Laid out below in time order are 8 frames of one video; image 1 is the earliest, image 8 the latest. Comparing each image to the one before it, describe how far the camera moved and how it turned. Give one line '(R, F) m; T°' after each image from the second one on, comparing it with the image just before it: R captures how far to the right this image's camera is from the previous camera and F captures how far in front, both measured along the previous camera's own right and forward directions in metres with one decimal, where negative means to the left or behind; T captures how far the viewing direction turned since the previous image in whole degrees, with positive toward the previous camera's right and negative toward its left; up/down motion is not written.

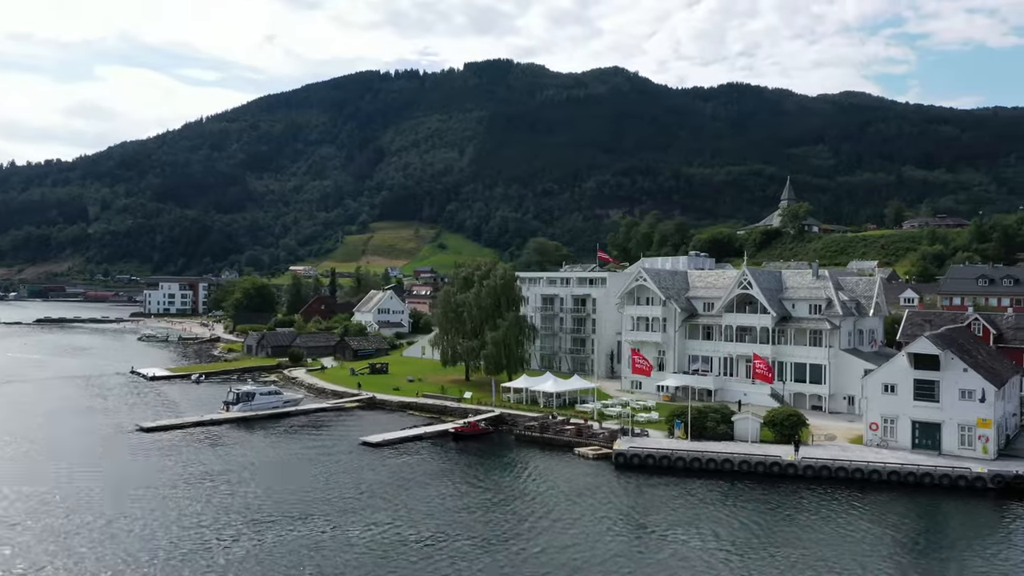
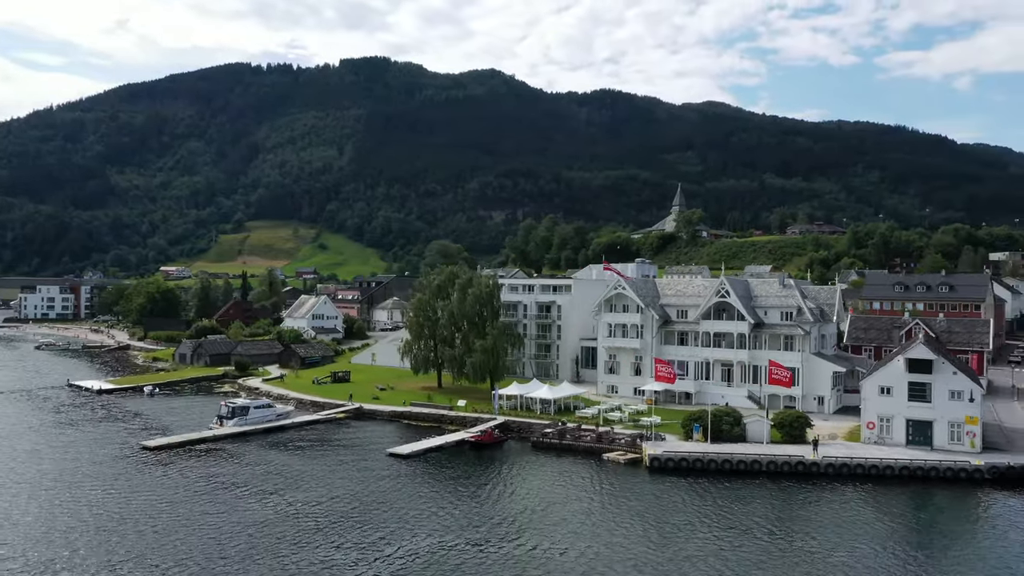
(-8.6, -0.3) m; +9°
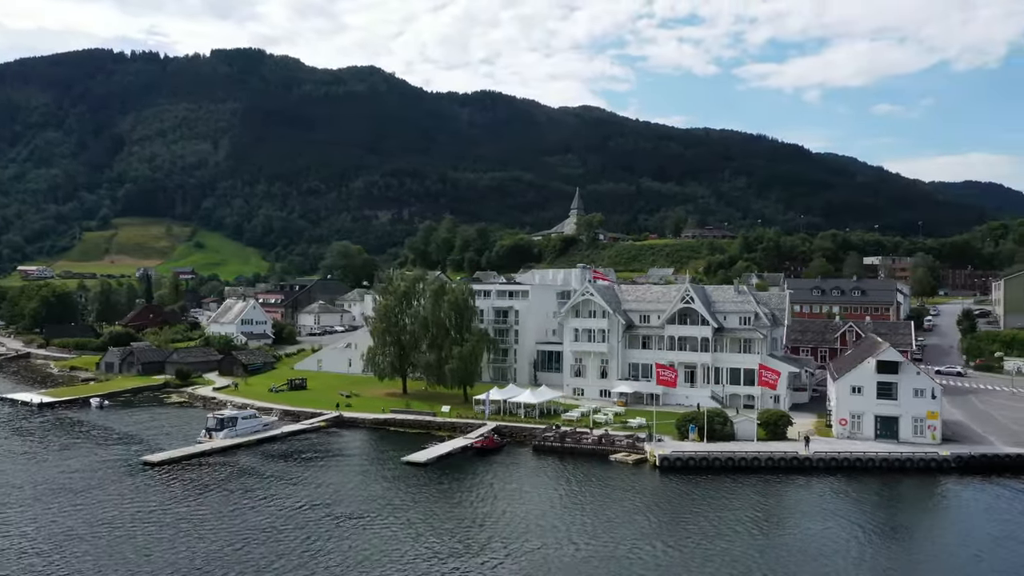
(-7.6, -0.8) m; +9°
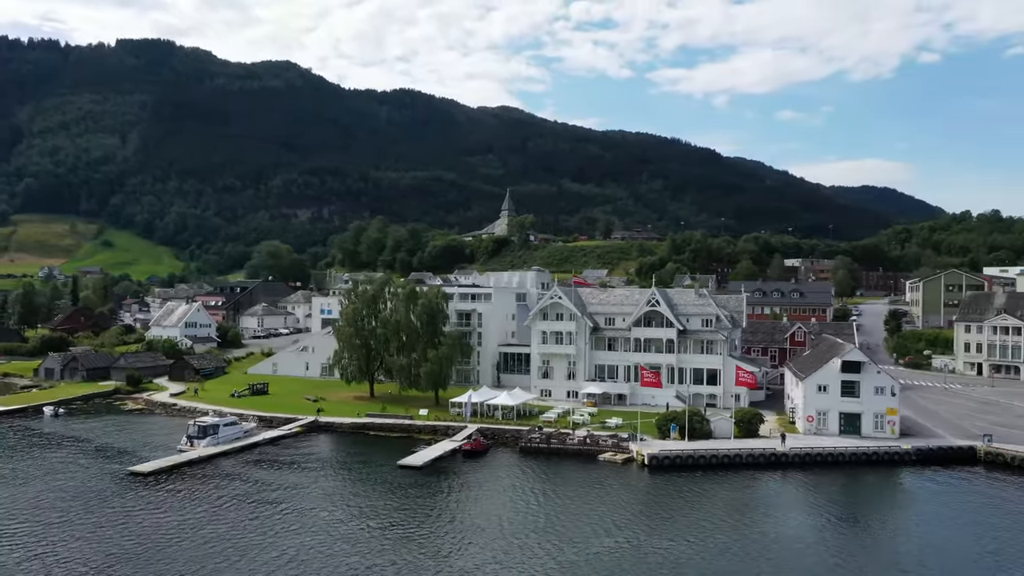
(-4.4, -0.7) m; +6°
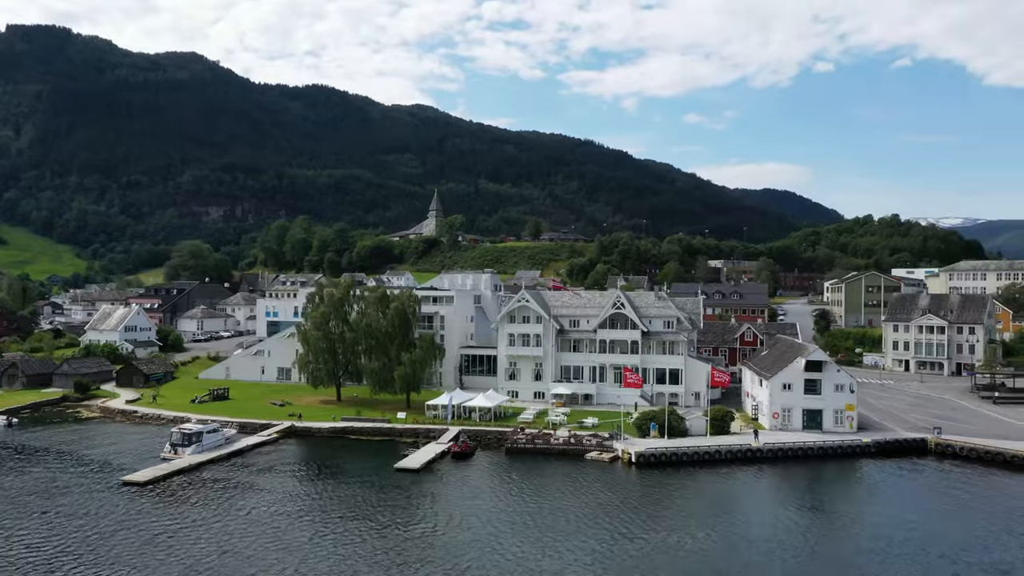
(-4.7, -0.9) m; +6°
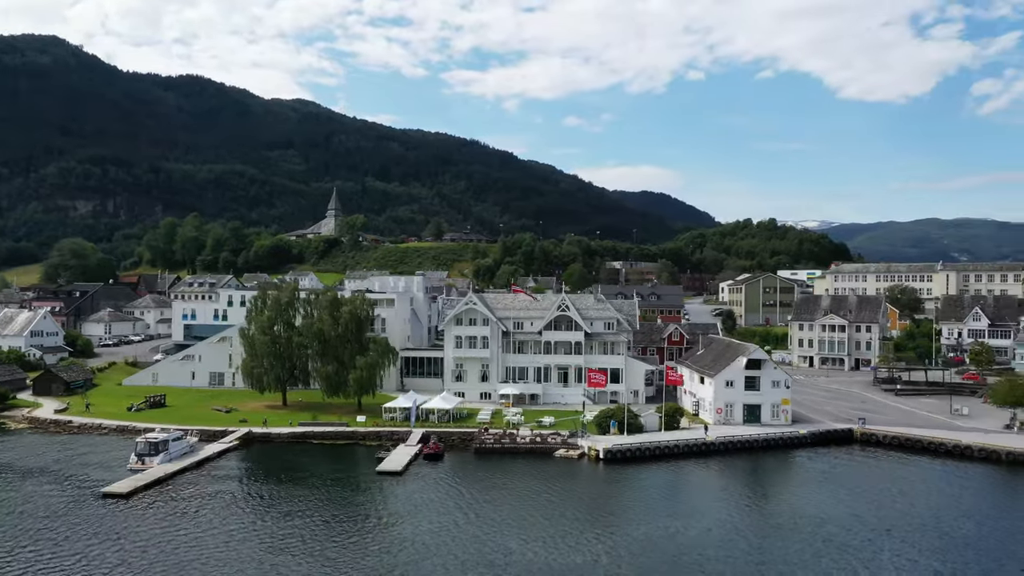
(-5.6, -1.2) m; +8°
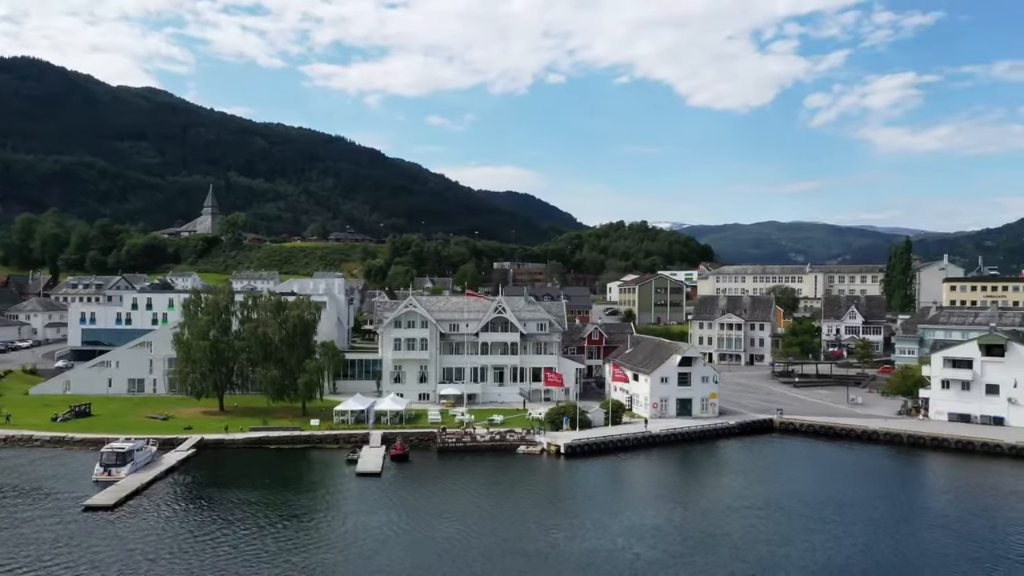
(-6.6, -1.7) m; +9°
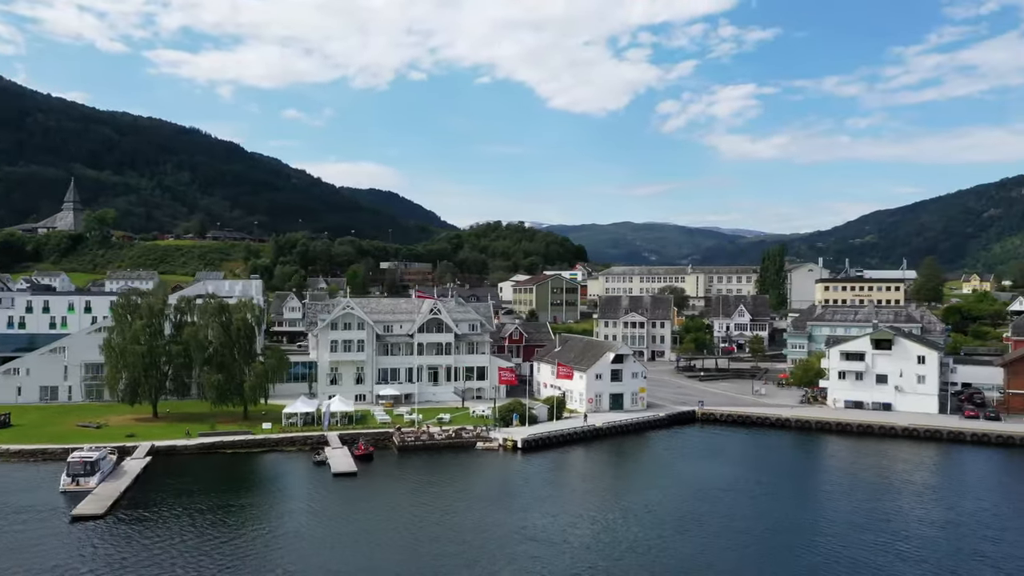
(-6.6, -2.1) m; +9°
